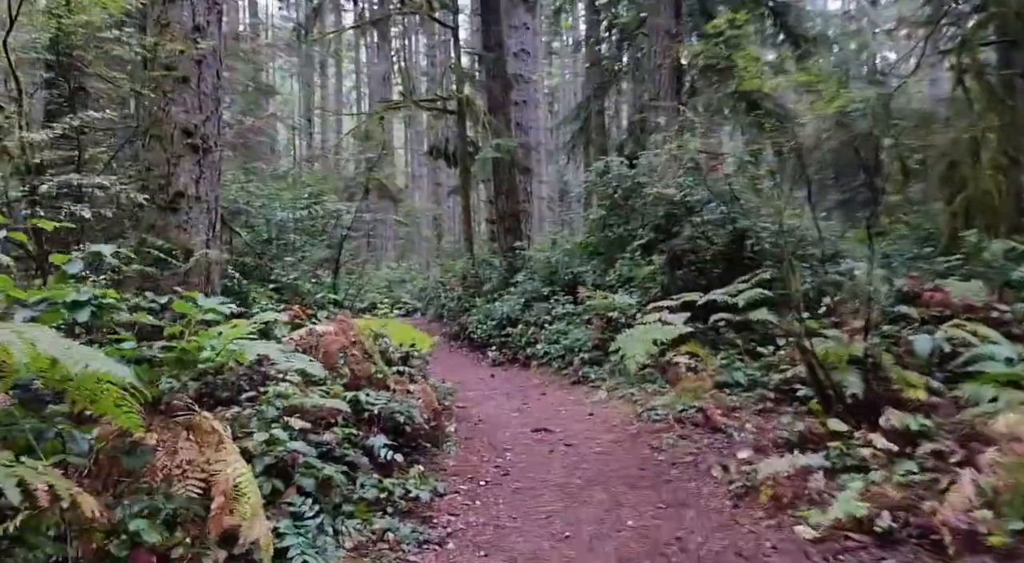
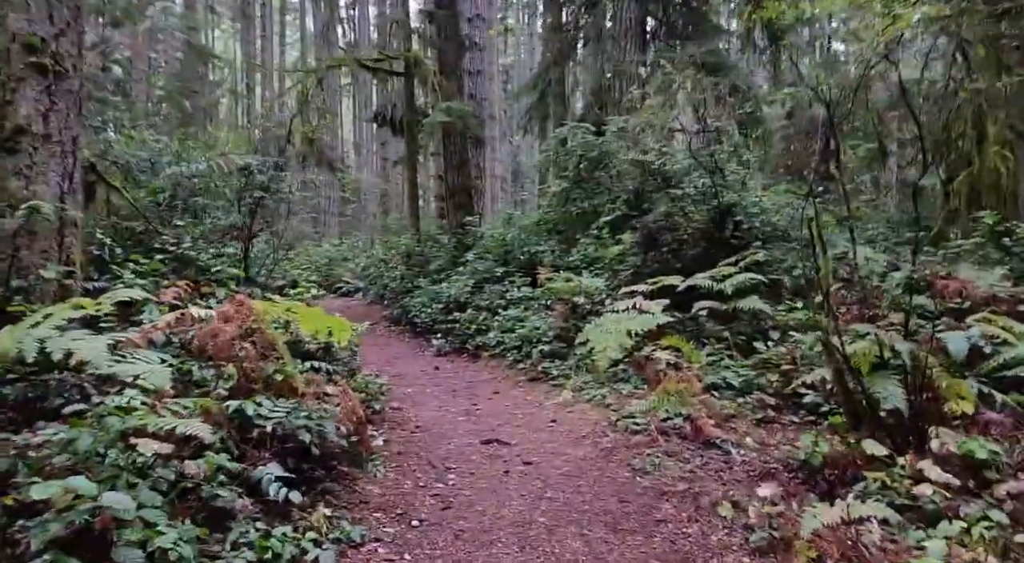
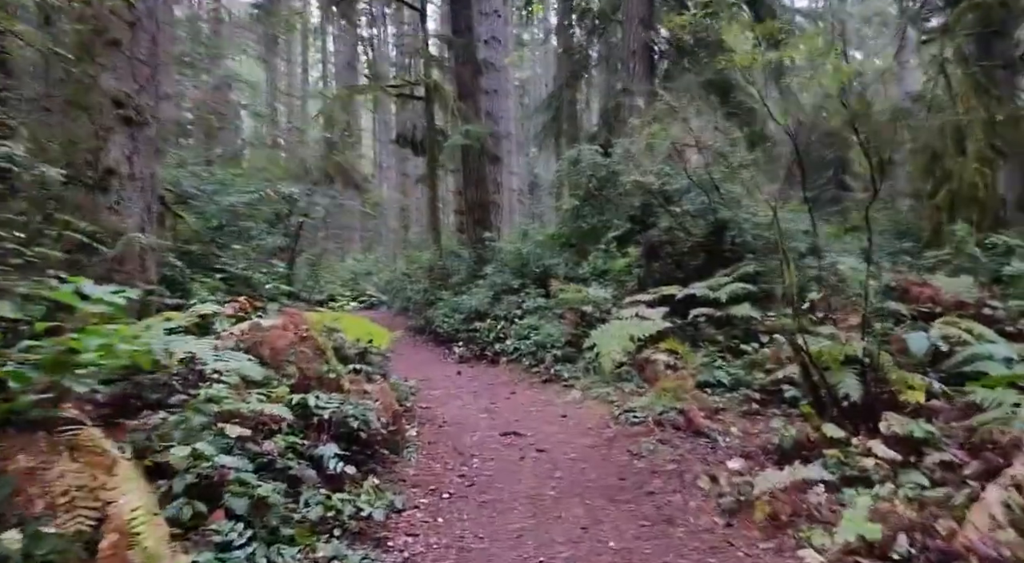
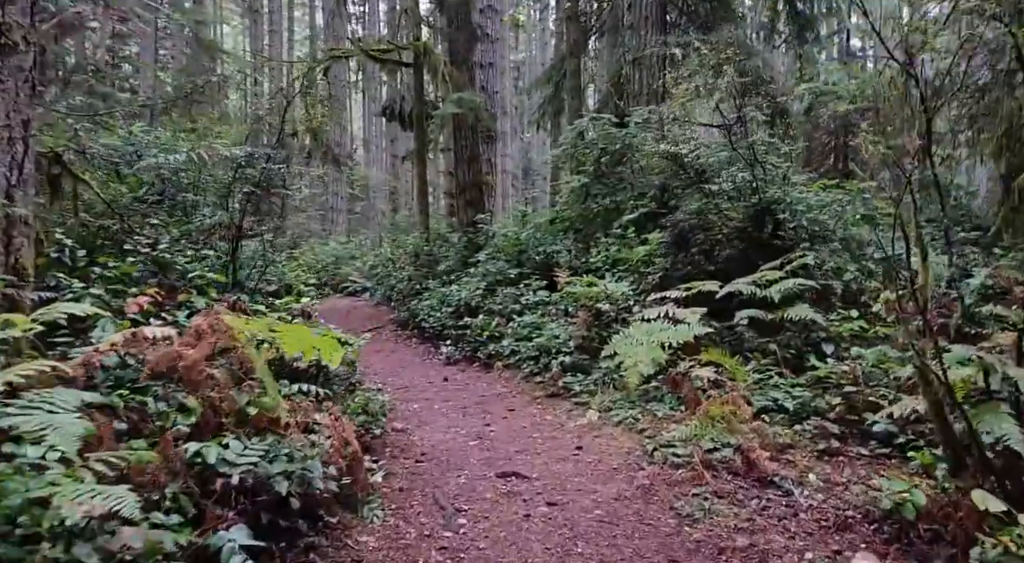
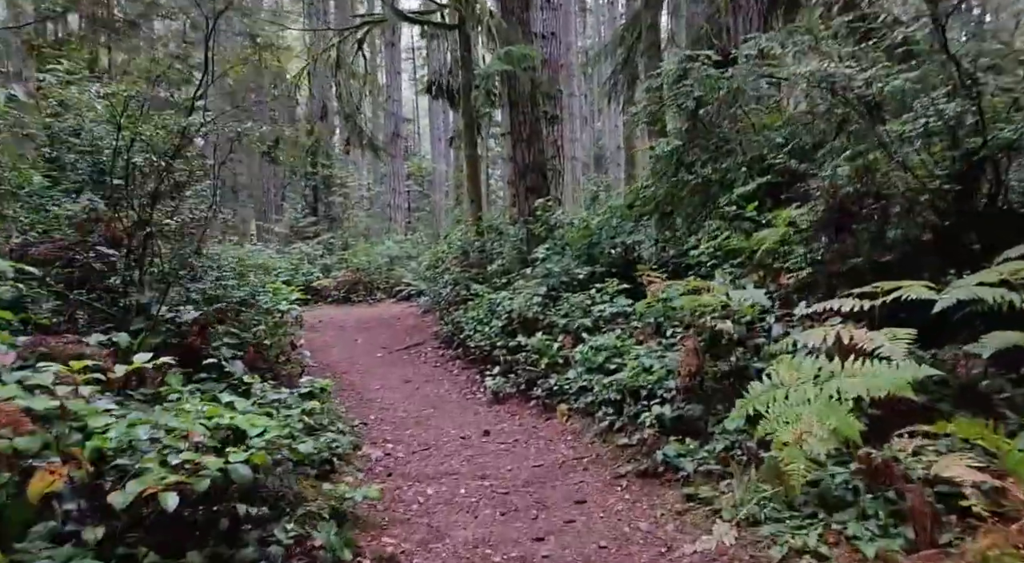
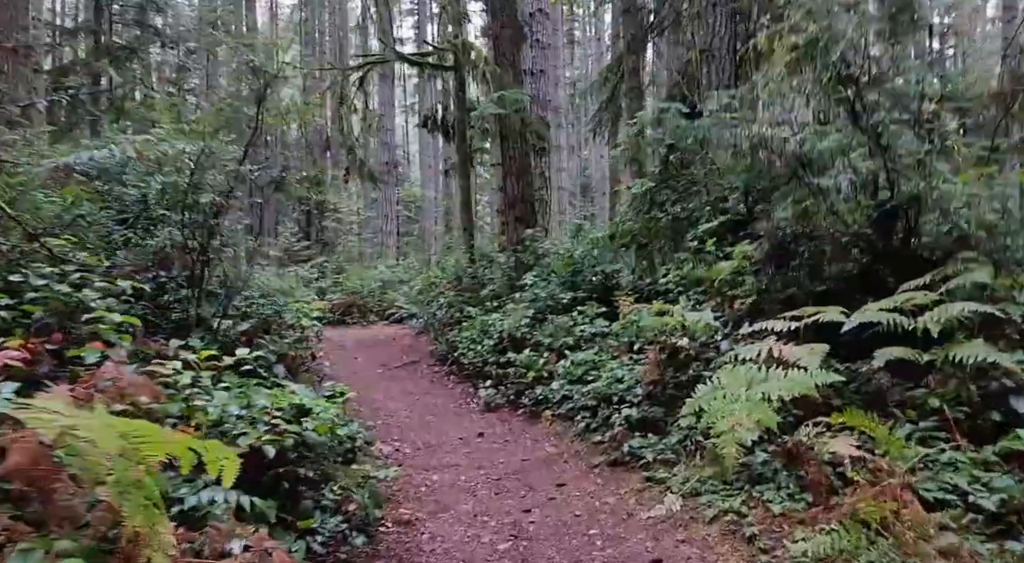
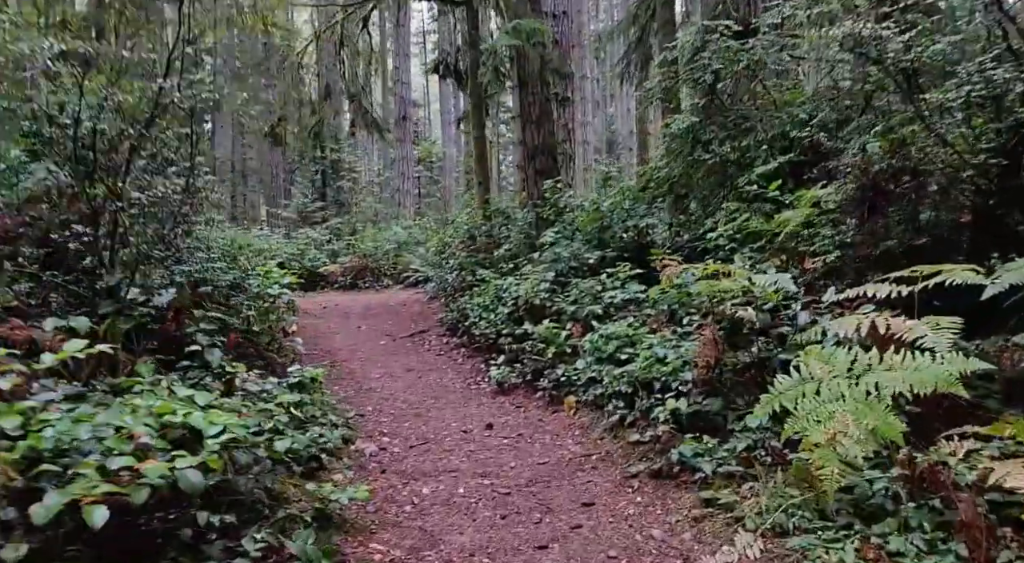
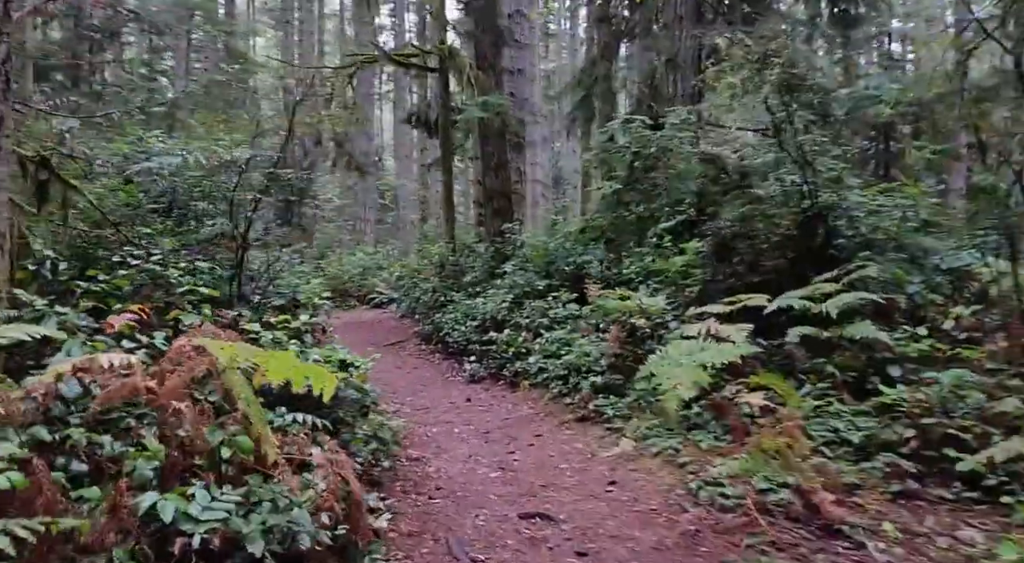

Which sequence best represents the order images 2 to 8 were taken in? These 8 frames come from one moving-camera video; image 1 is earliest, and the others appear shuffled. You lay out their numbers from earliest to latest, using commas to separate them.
3, 2, 4, 8, 6, 5, 7
